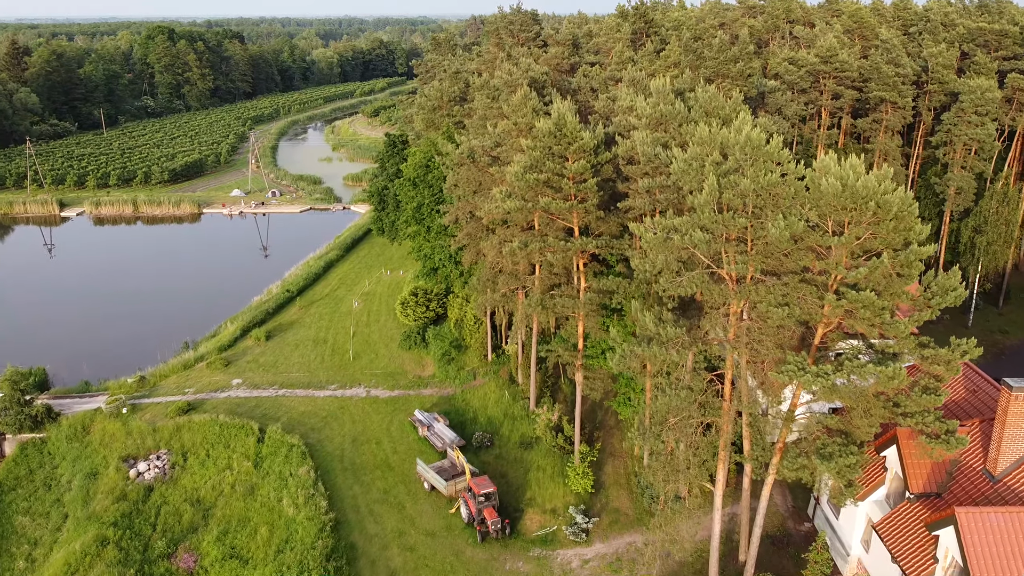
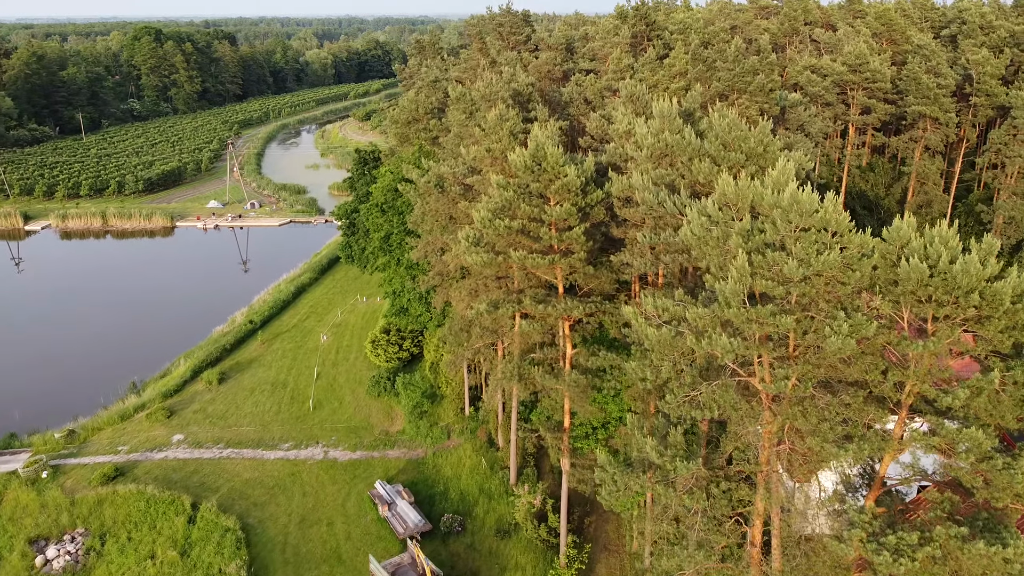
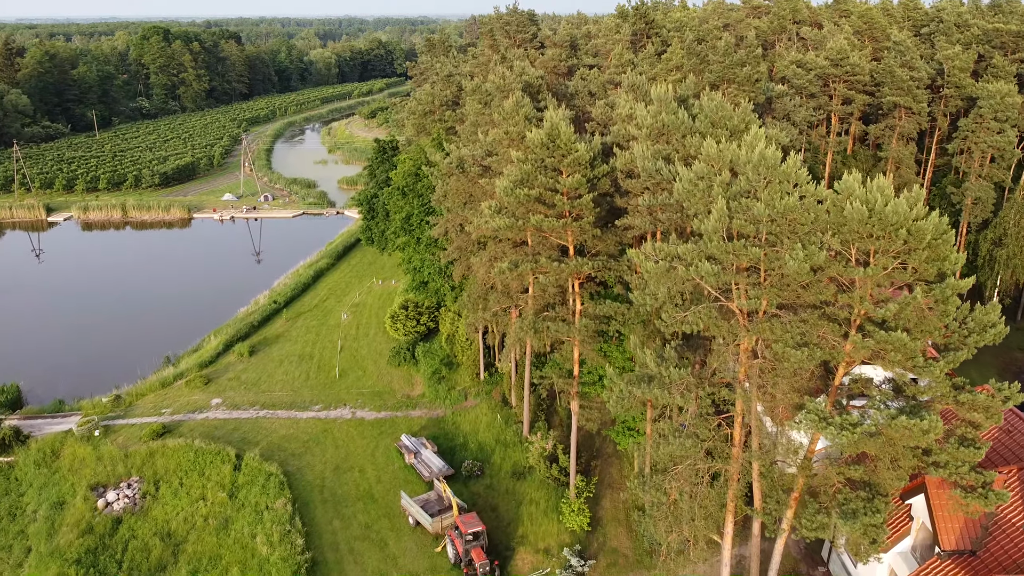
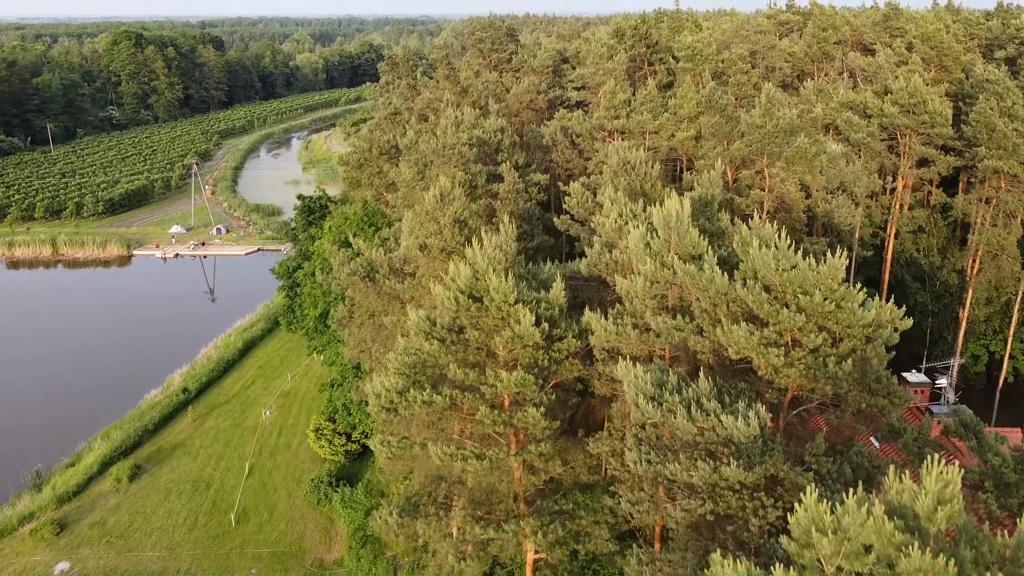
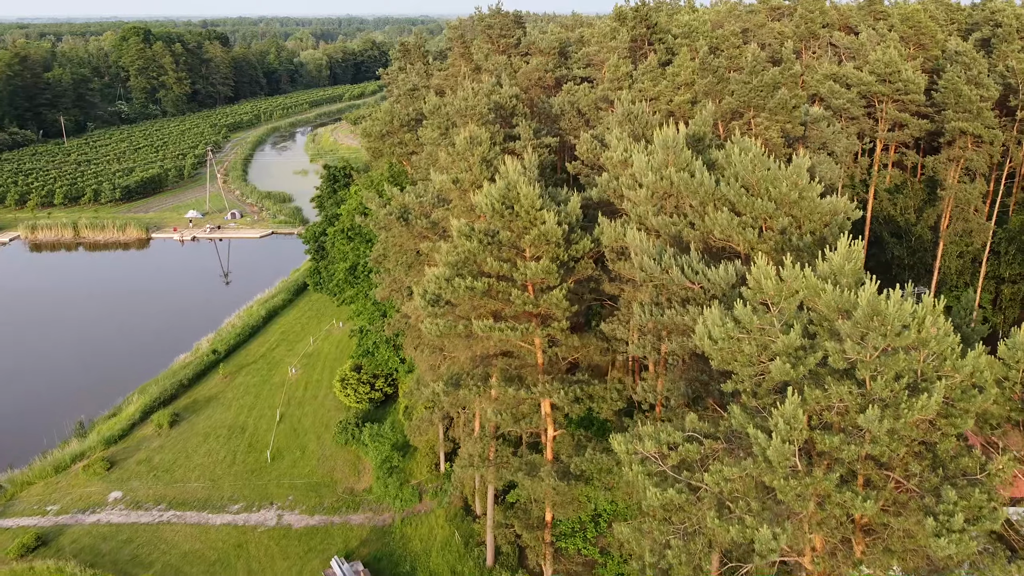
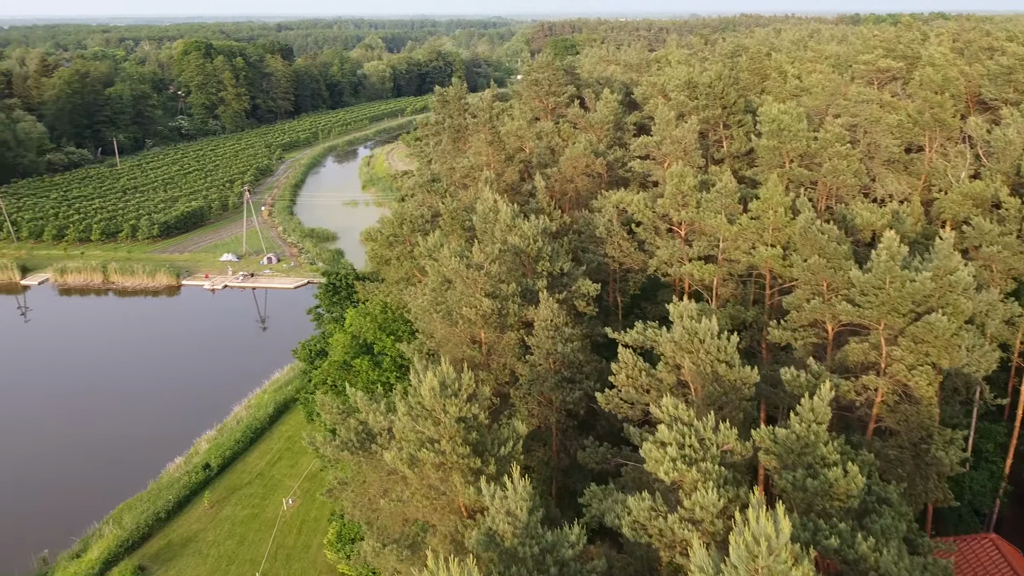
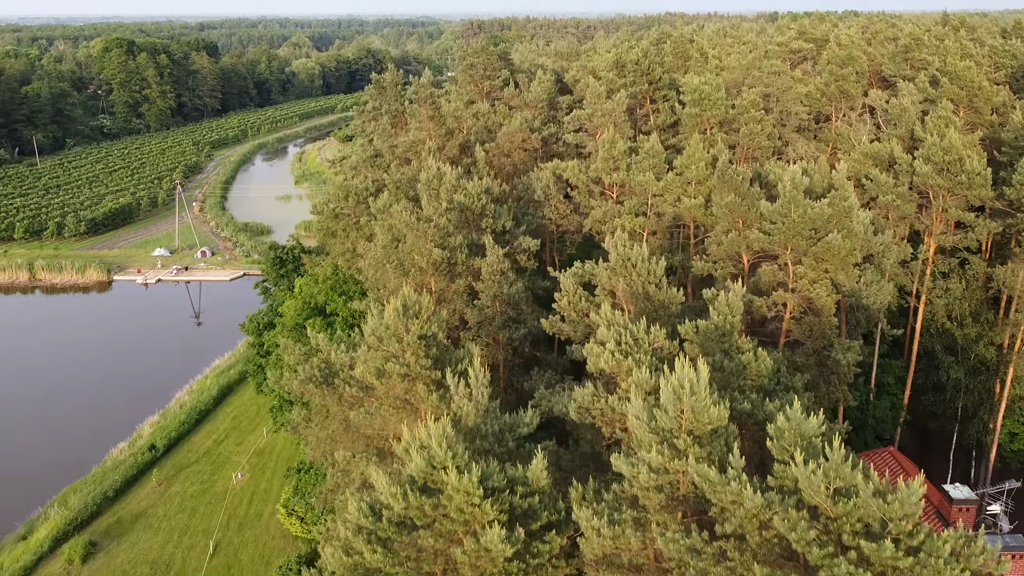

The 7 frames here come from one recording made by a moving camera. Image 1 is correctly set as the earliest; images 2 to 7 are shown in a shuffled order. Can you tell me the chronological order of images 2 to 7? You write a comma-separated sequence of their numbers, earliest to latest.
3, 2, 5, 4, 7, 6
